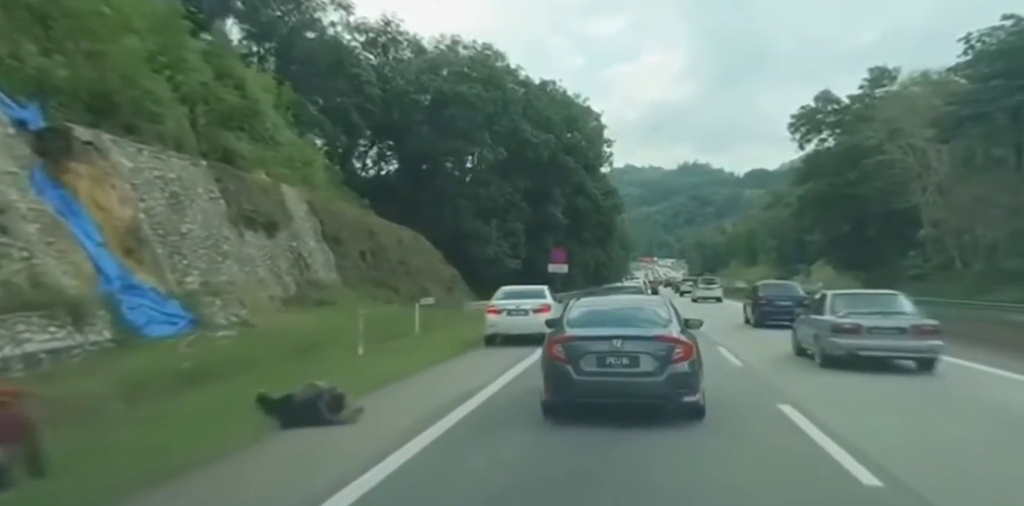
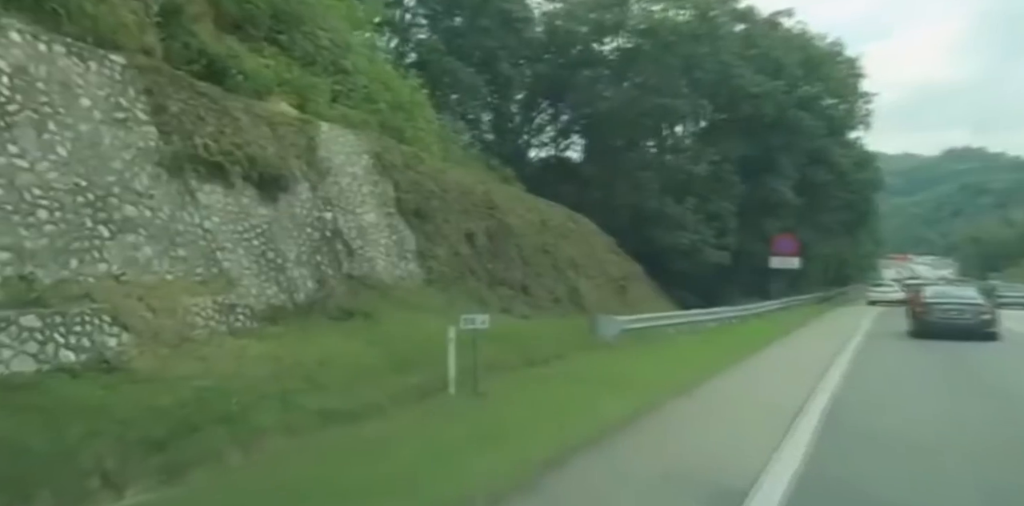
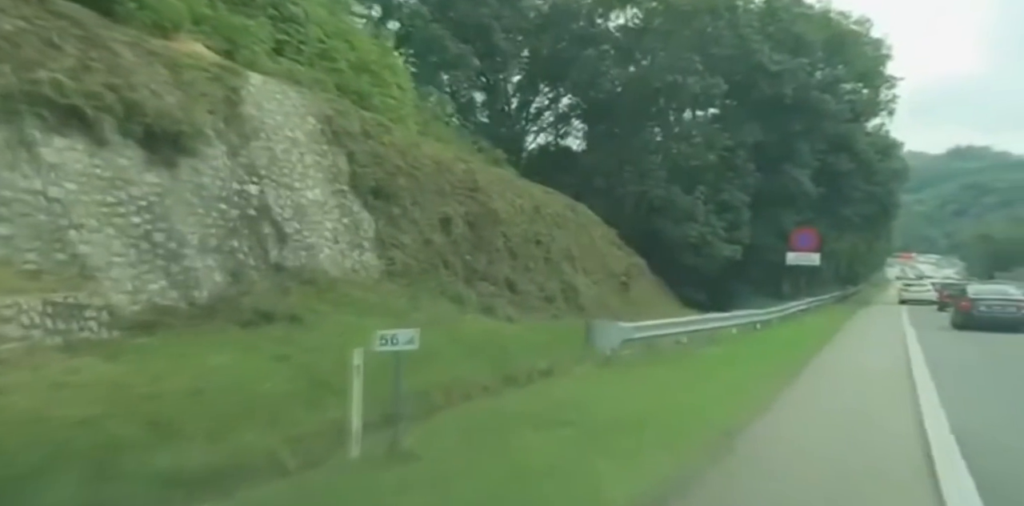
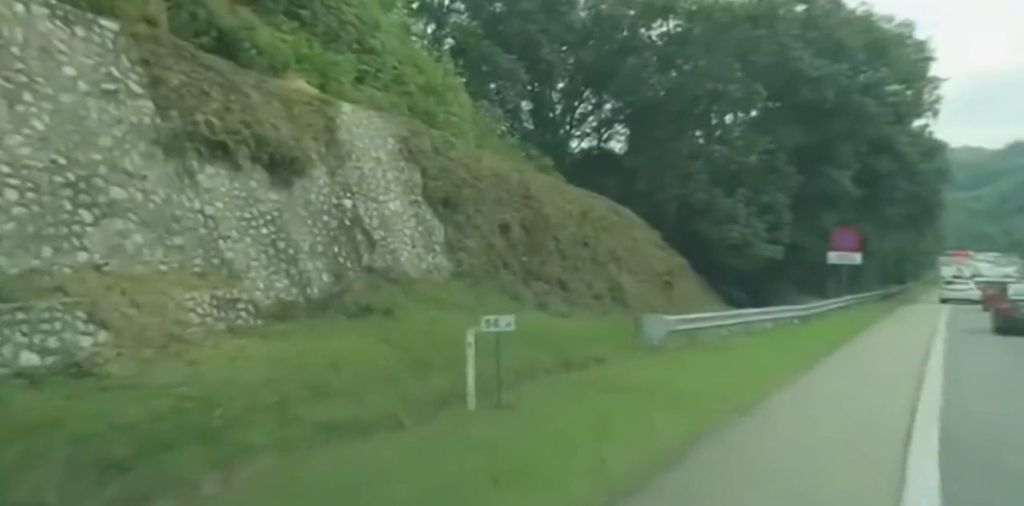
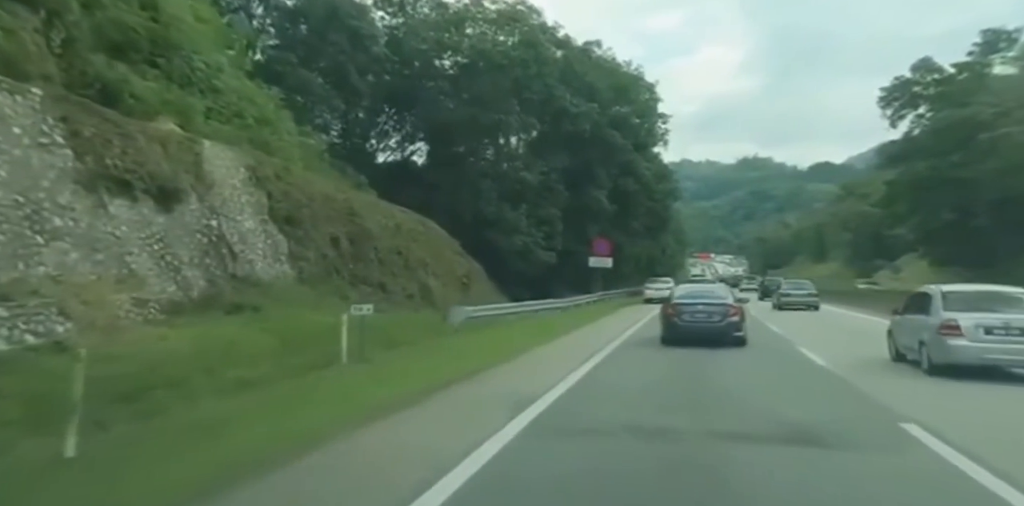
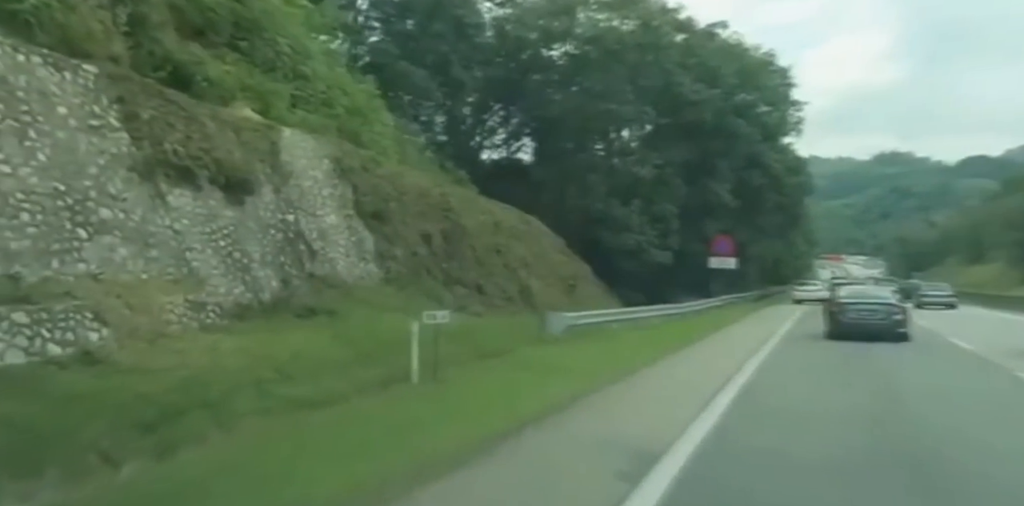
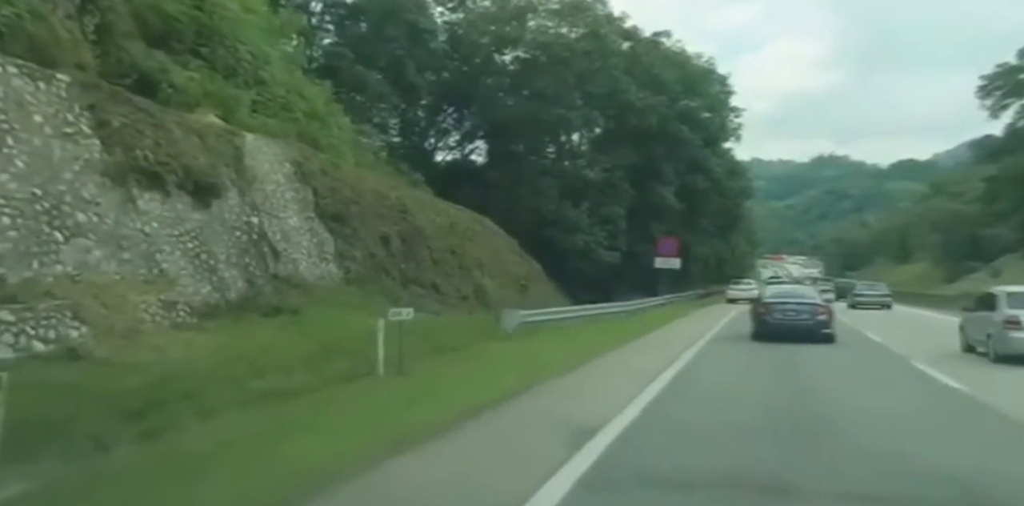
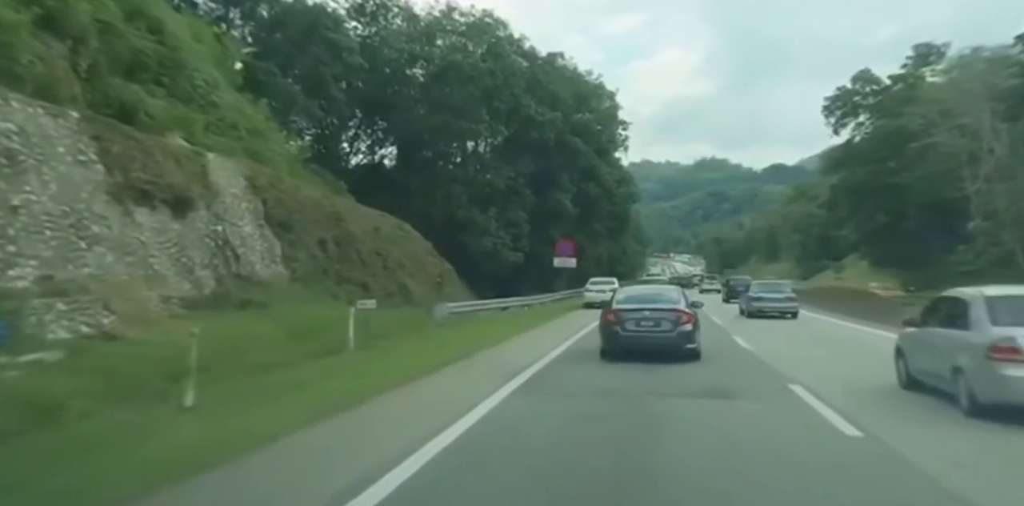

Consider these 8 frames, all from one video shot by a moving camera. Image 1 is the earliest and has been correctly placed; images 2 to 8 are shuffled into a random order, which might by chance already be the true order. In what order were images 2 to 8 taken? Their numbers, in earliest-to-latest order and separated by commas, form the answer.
8, 5, 7, 6, 2, 4, 3
